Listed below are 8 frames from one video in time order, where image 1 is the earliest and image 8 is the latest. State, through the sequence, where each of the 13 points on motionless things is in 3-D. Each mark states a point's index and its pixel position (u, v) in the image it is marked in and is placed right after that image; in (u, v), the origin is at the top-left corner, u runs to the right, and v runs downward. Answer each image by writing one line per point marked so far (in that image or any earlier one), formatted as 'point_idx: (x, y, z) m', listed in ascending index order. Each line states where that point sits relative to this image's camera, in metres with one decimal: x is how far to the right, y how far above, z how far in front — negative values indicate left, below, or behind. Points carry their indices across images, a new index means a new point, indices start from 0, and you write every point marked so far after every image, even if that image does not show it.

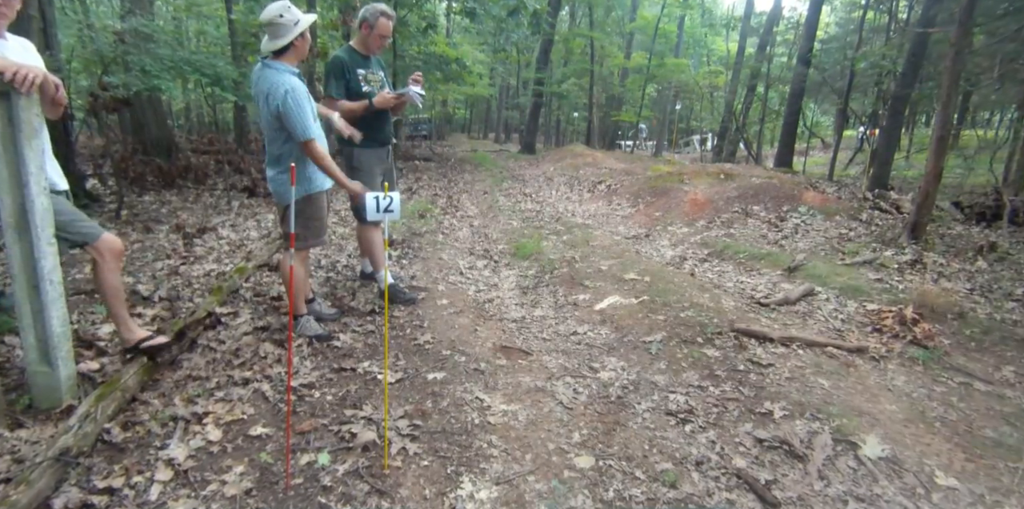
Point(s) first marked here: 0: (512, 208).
0: (0.0, +1.0, +11.1) m
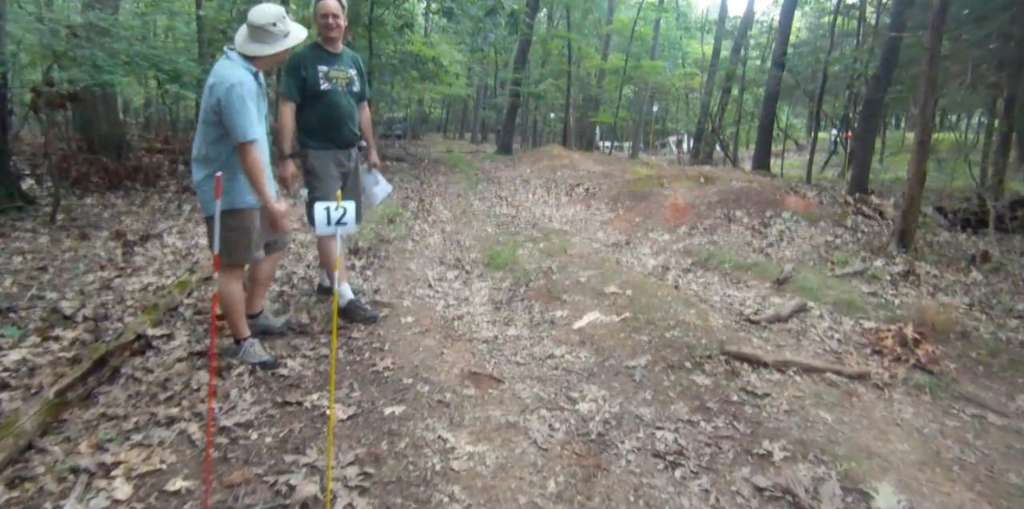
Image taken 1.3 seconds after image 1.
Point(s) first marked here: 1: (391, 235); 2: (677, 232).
0: (-0.5, +0.8, +10.6) m
1: (-1.9, +0.2, +8.4) m
2: (+2.7, +0.4, +8.7) m
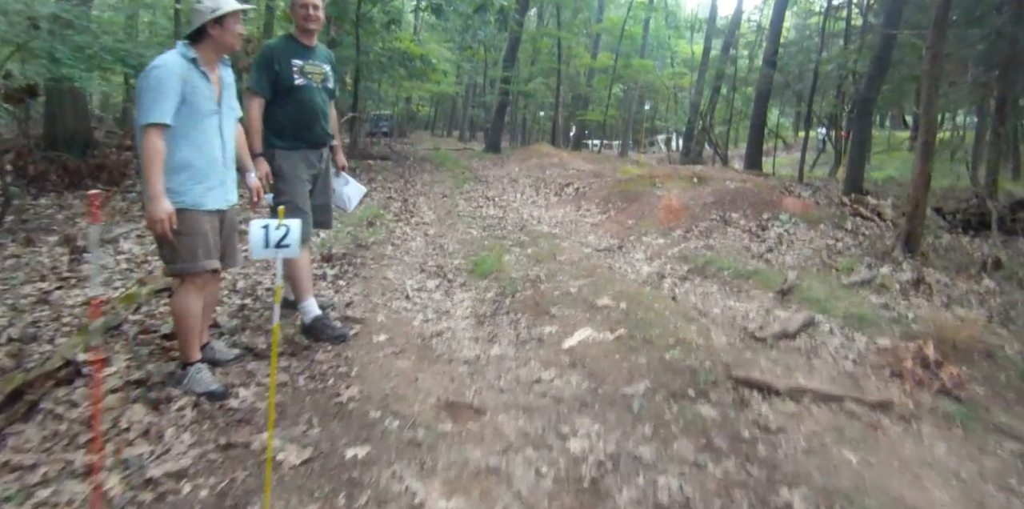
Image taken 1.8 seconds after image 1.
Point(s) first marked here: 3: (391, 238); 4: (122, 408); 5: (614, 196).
0: (-0.8, +0.8, +10.1) m
1: (-2.1, +0.2, +7.8) m
2: (+2.5, +0.3, +8.3) m
3: (-1.9, +0.2, +8.2) m
4: (-2.5, -1.0, +3.4) m
5: (+2.1, +1.2, +10.7) m
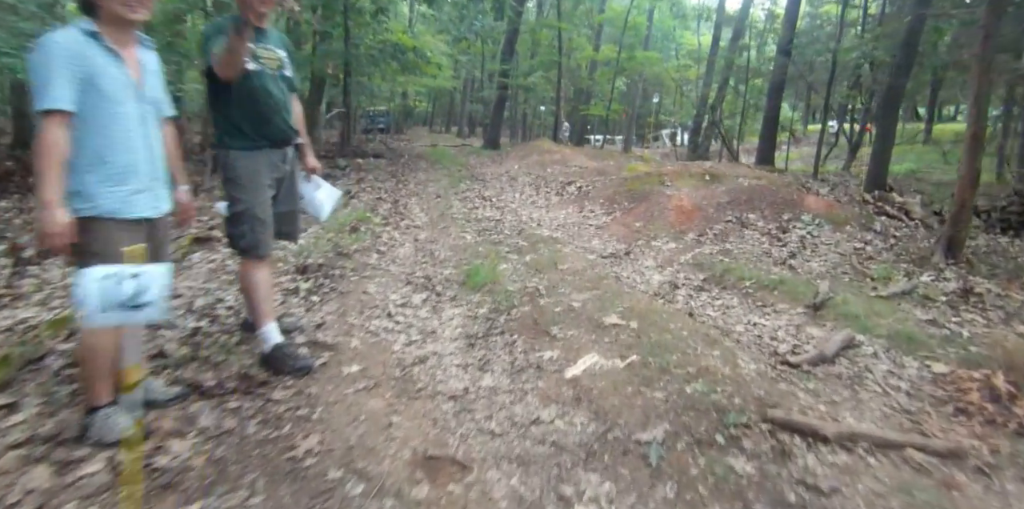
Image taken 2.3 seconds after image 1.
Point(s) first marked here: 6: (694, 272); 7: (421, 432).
0: (-0.8, +0.7, +9.5) m
1: (-2.1, 0.0, +7.2) m
2: (+2.4, +0.2, +7.6) m
3: (-1.9, +0.1, +7.5) m
4: (-2.6, -1.1, +2.8) m
5: (+2.0, +1.1, +10.1) m
6: (+2.2, -0.2, +6.4) m
7: (-0.6, -1.1, +3.4) m
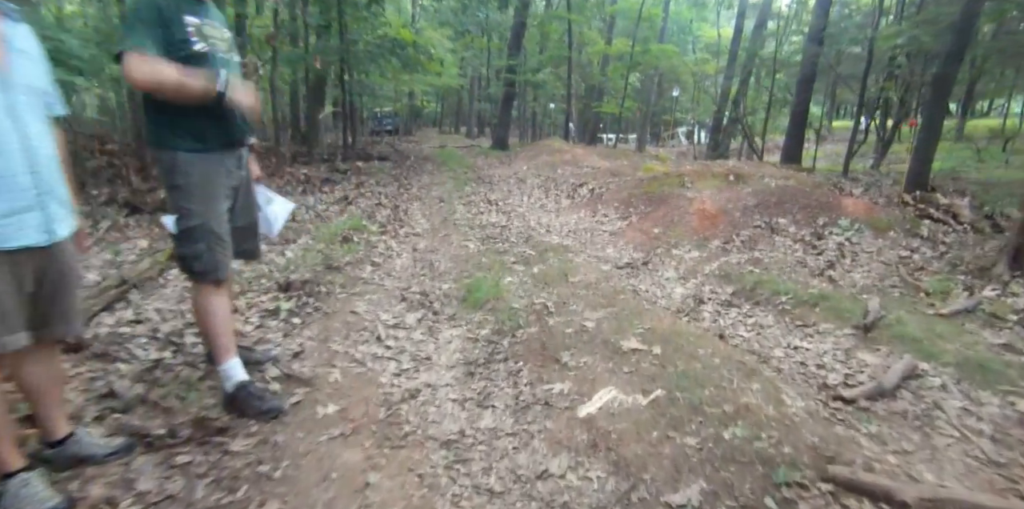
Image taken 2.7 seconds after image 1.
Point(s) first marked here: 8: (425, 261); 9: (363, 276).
0: (-0.7, +0.5, +8.9) m
1: (-2.1, -0.1, +6.6) m
2: (+2.5, +0.1, +6.9) m
3: (-1.8, 0.0, +7.0) m
4: (-2.6, -1.3, +2.2) m
5: (+2.2, +1.0, +9.4) m
6: (+2.3, -0.3, +5.8) m
7: (-0.6, -1.2, +2.8) m
8: (-1.2, -0.1, +7.1) m
9: (-1.8, -0.3, +6.4) m
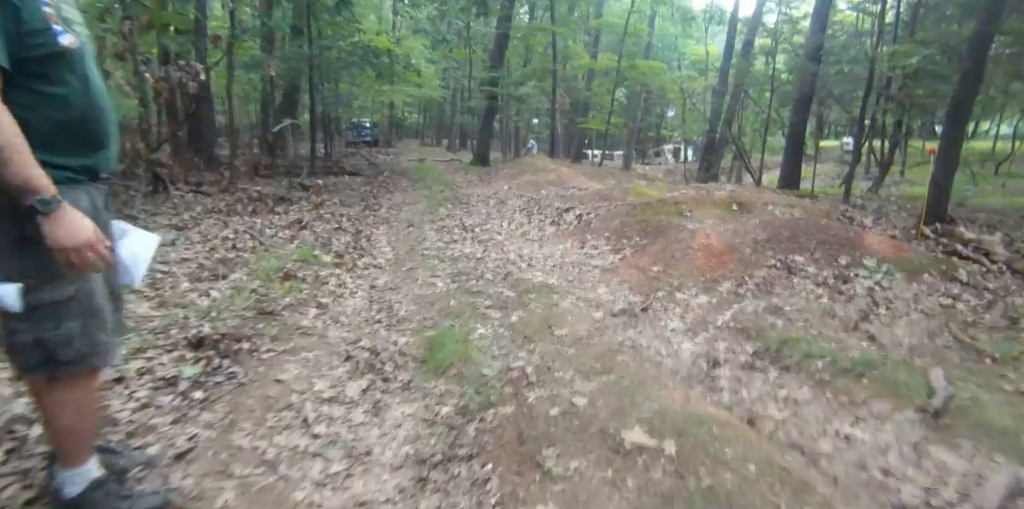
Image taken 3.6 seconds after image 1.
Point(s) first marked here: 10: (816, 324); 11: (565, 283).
0: (-1.0, +0.1, +7.8) m
1: (-2.3, -0.5, +5.5) m
2: (+2.3, -0.4, +5.9) m
3: (-2.1, -0.5, +5.9) m
4: (-2.7, -1.6, +1.1) m
5: (+1.8, +0.5, +8.4) m
6: (+2.0, -0.7, +4.8) m
7: (-0.7, -1.6, +1.7) m
8: (-1.4, -0.5, +5.9) m
9: (-2.0, -0.7, +5.2) m
10: (+2.8, -0.6, +5.0) m
11: (+0.6, -0.3, +6.3) m
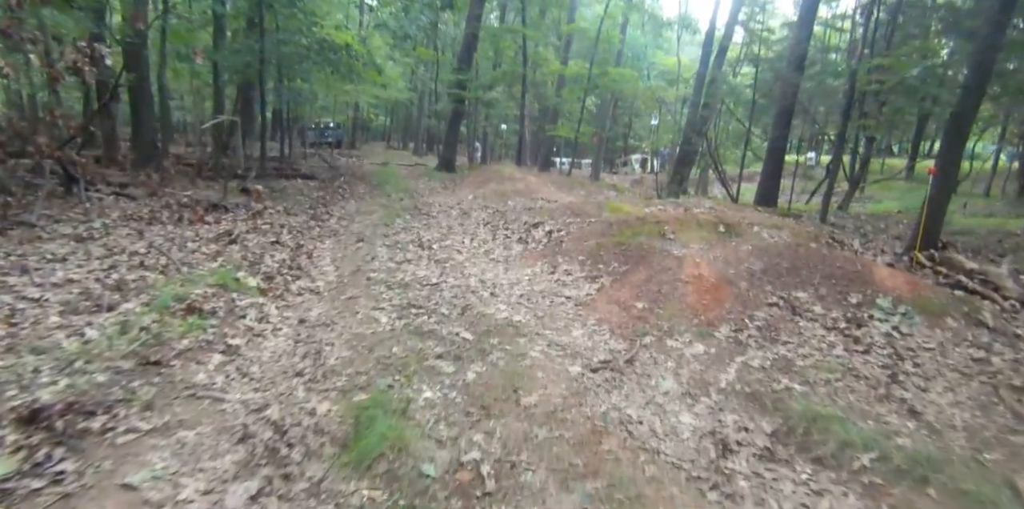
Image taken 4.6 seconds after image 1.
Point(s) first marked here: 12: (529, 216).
0: (-1.5, -0.3, +6.6) m
1: (-2.7, -0.8, +4.2) m
2: (+1.9, -0.7, +5.0) m
3: (-2.5, -0.8, +4.6) m
4: (-2.8, -1.9, -0.2) m
5: (+1.3, +0.1, +7.4) m
6: (+1.7, -1.1, +3.8) m
7: (-0.9, -1.9, +0.5) m
8: (-1.8, -0.8, +4.7) m
9: (-2.4, -1.0, +4.0) m
10: (+2.4, -1.0, +4.1) m
11: (+0.2, -0.7, +5.3) m
12: (+0.3, +0.9, +10.9) m
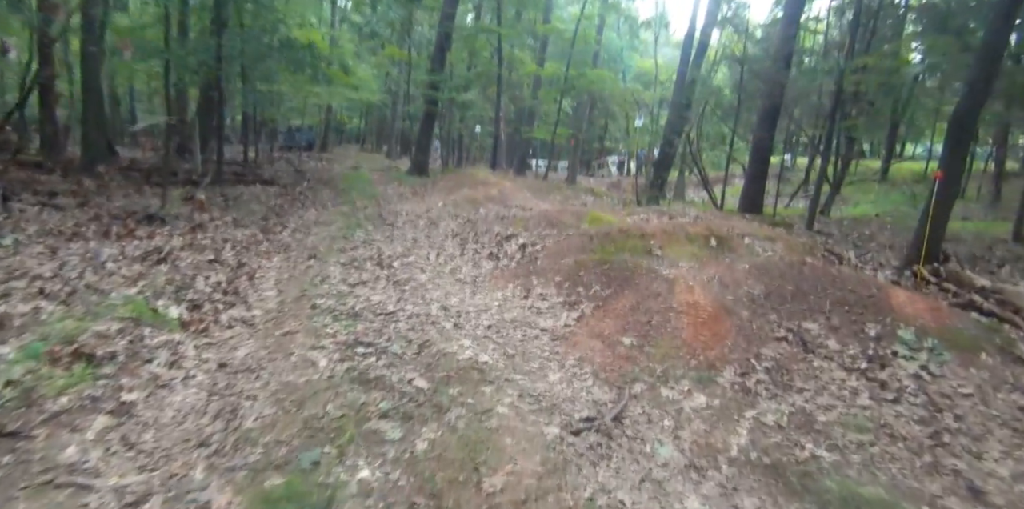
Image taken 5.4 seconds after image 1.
0: (-1.8, -0.5, +5.6) m
1: (-2.9, -1.1, +3.2) m
2: (+1.6, -1.0, +4.1) m
3: (-2.8, -1.0, +3.6) m
4: (-2.9, -2.1, -1.2) m
5: (+0.9, -0.1, +6.6) m
6: (+1.5, -1.3, +3.0) m
7: (-1.0, -2.1, -0.4) m
8: (-2.1, -1.1, +3.8) m
9: (-2.6, -1.3, +3.0) m
10: (+2.2, -1.2, +3.3) m
11: (-0.1, -0.9, +4.4) m
12: (-0.2, +0.6, +10.0) m
